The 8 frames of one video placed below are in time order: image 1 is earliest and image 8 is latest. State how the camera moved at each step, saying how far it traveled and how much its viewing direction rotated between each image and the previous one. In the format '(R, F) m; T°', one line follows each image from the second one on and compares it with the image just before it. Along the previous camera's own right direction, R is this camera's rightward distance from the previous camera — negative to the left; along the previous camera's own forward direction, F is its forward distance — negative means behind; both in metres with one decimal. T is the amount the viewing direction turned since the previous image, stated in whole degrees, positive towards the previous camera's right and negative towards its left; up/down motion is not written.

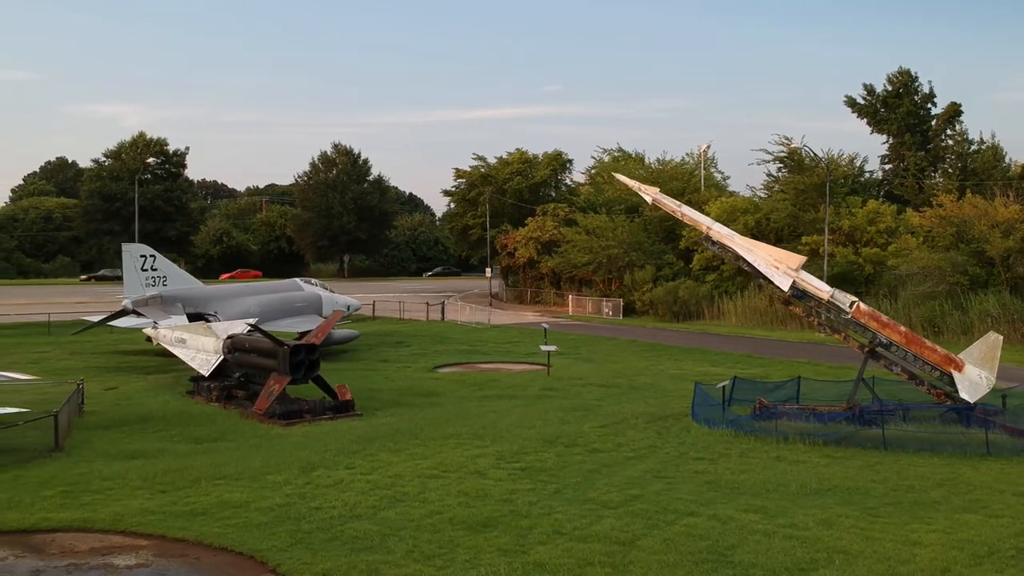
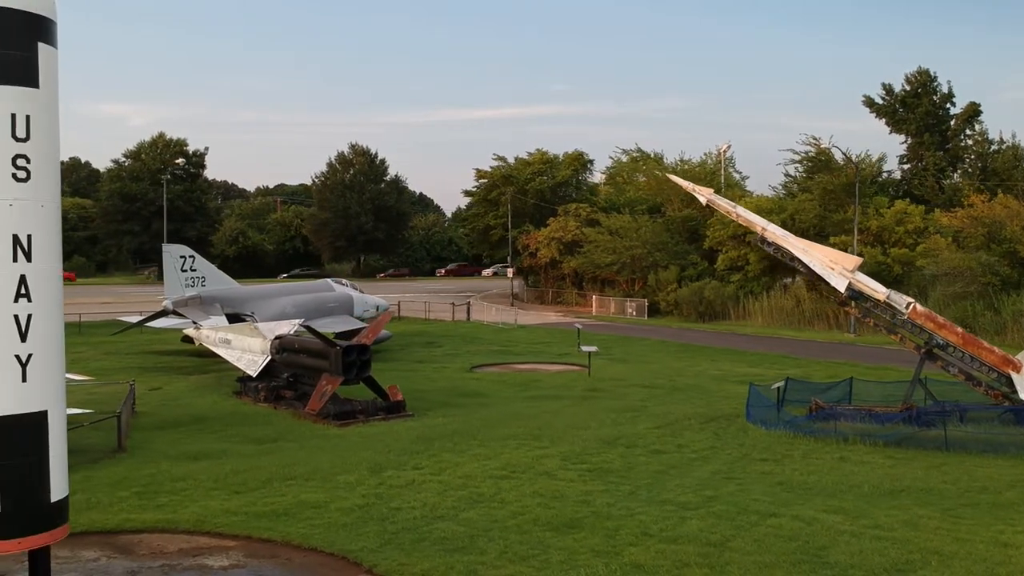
(-0.9, 0.0) m; 0°
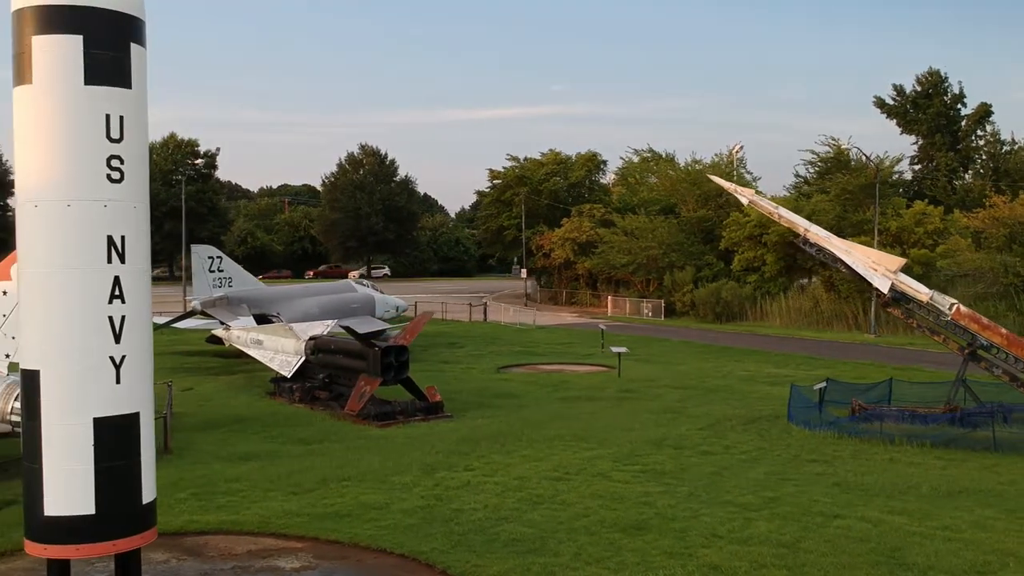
(-0.8, 0.0) m; 0°
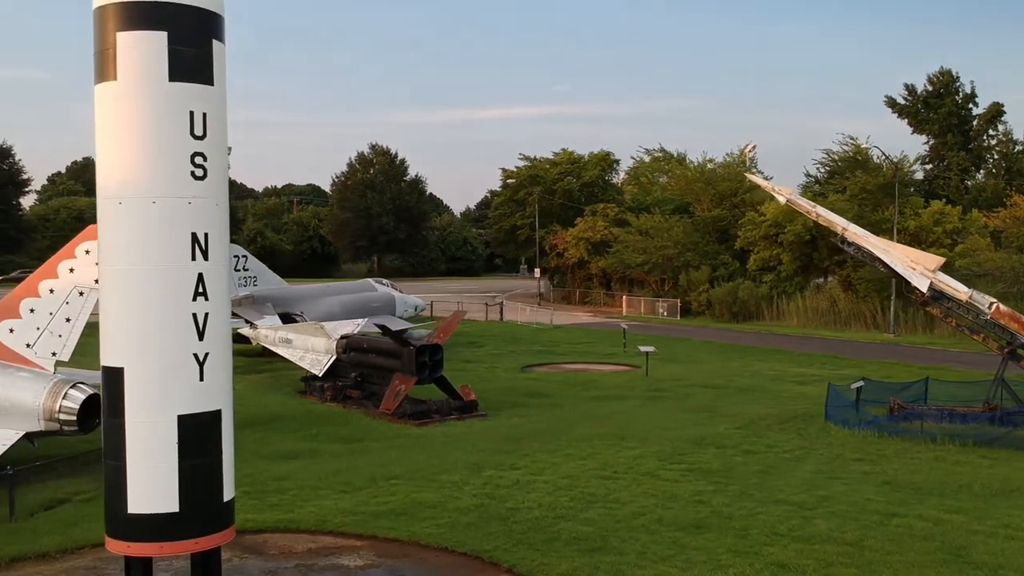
(-0.7, 0.0) m; 0°
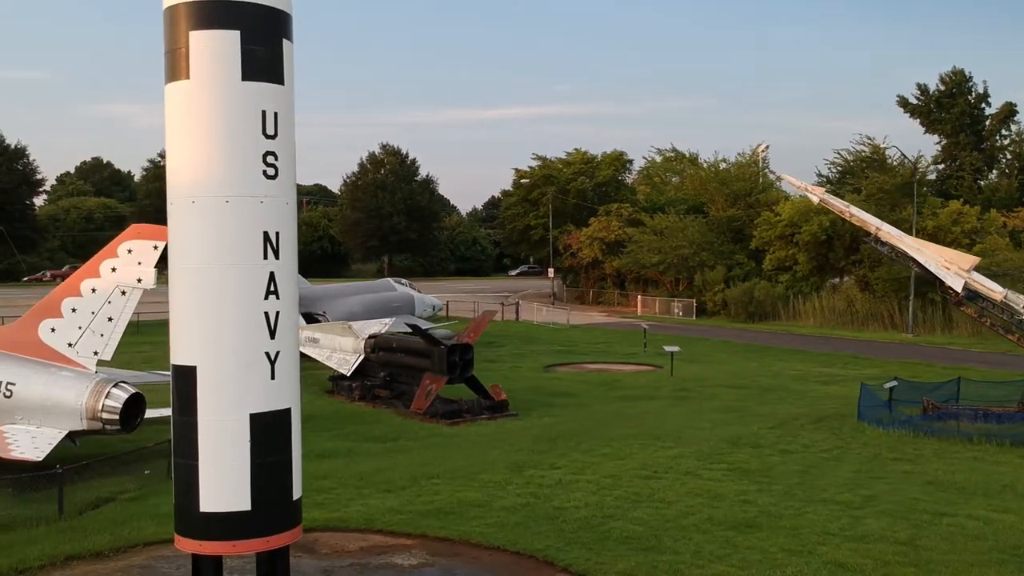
(-0.5, 0.0) m; 0°
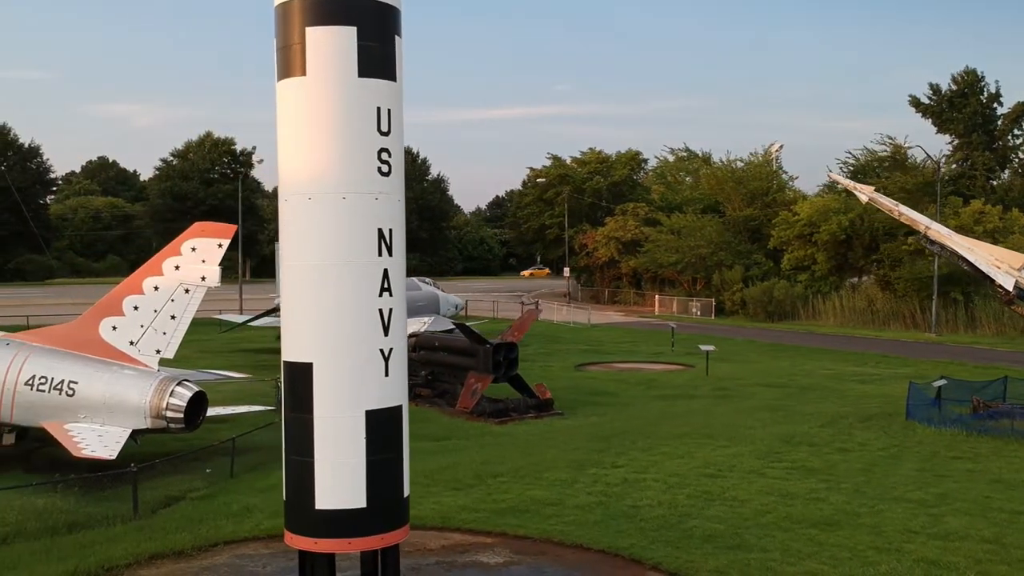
(-0.9, 0.0) m; 0°
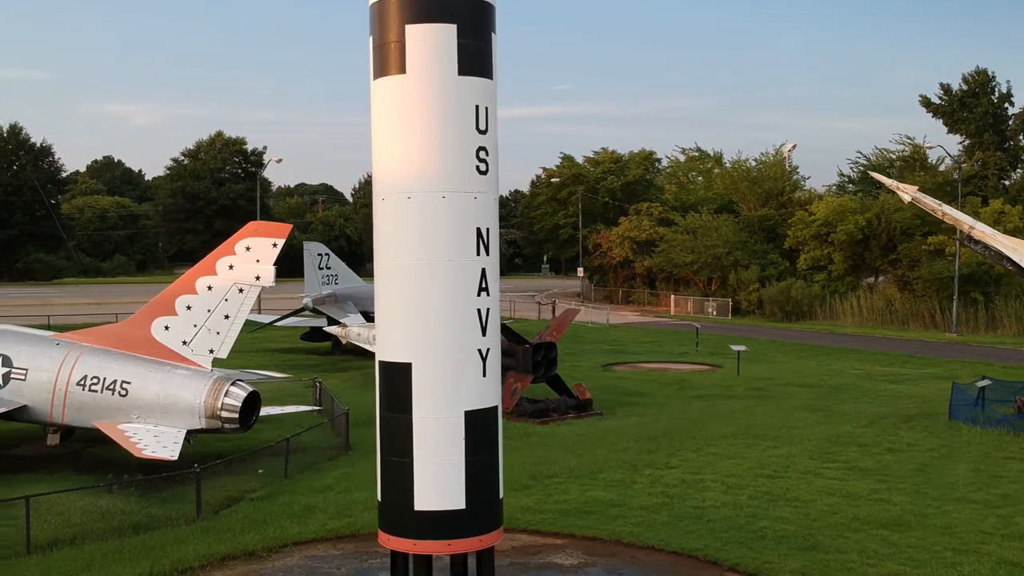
(-0.8, +0.1) m; 0°
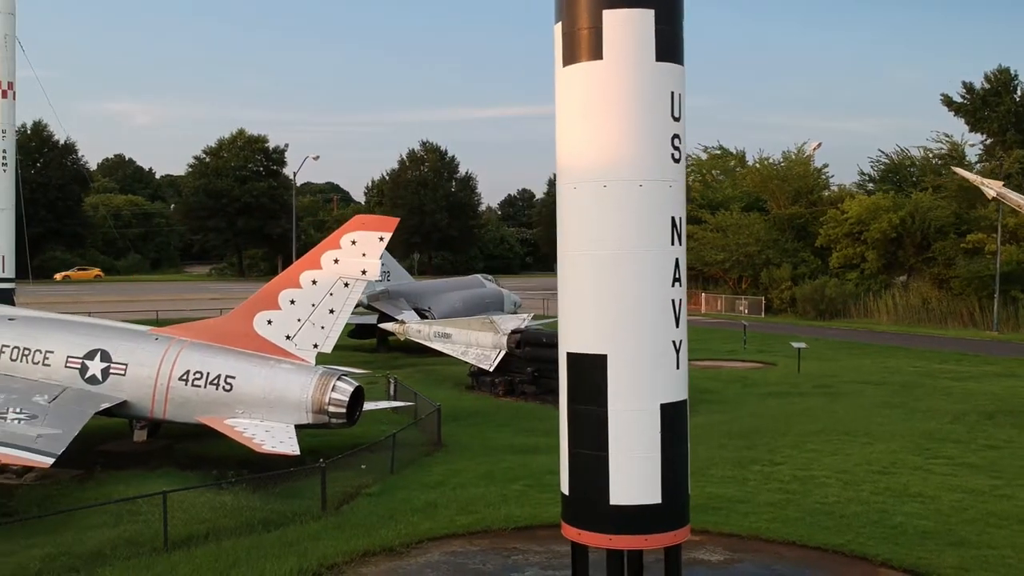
(-1.5, +0.1) m; 0°
